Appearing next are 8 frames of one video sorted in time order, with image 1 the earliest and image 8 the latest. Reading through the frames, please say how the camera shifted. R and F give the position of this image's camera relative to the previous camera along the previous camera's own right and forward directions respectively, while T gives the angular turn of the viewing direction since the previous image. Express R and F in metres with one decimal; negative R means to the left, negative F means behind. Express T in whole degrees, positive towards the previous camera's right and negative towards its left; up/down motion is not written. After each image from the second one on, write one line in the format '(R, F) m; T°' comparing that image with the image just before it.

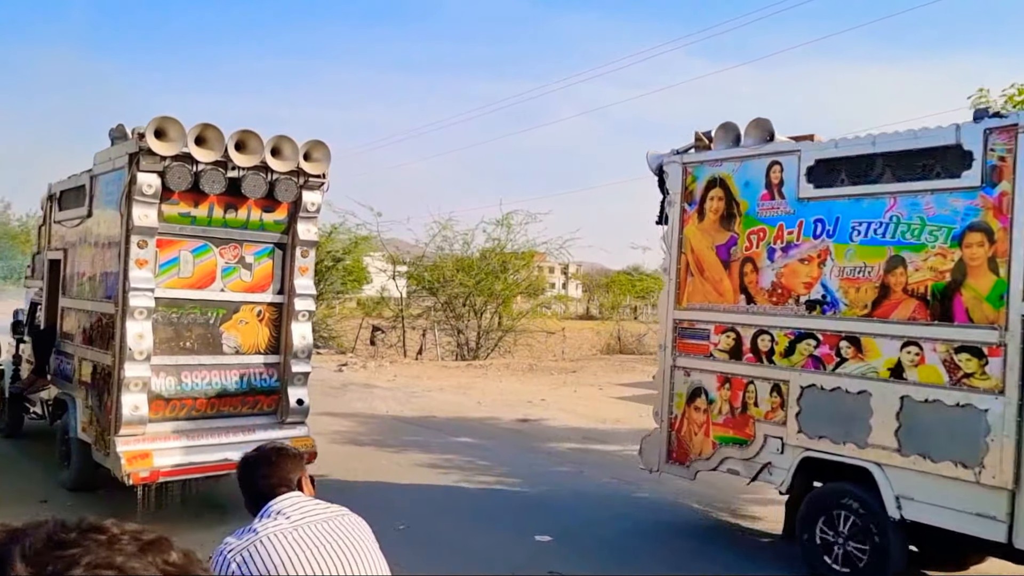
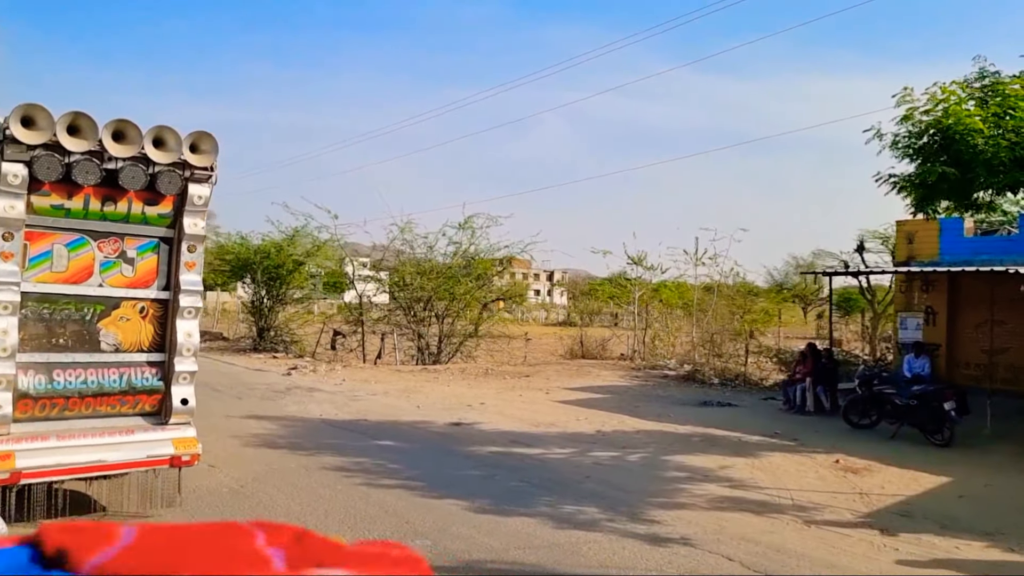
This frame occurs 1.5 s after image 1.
(+0.8, +0.2) m; +1°
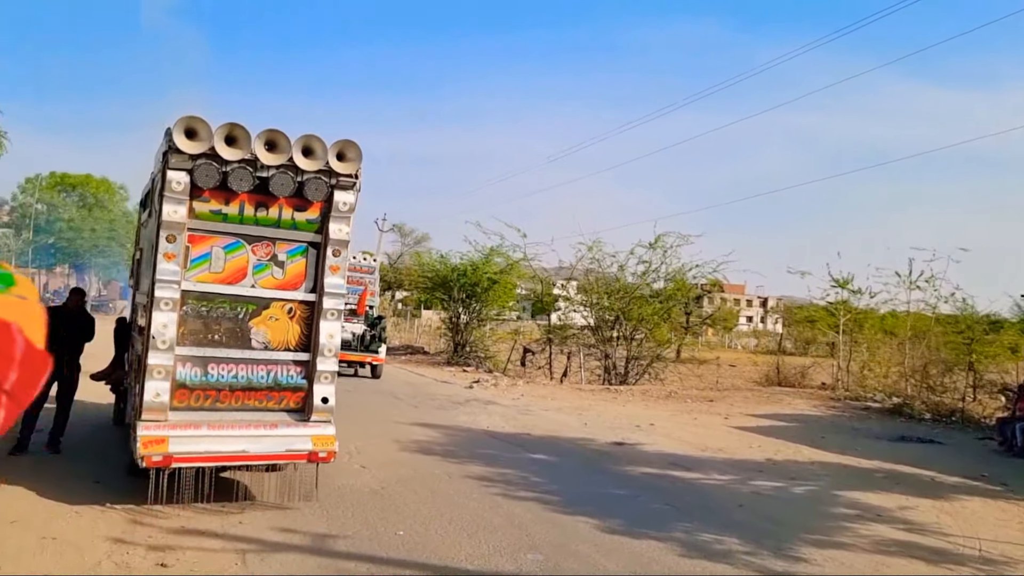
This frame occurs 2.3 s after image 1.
(+0.6, +0.3) m; -14°
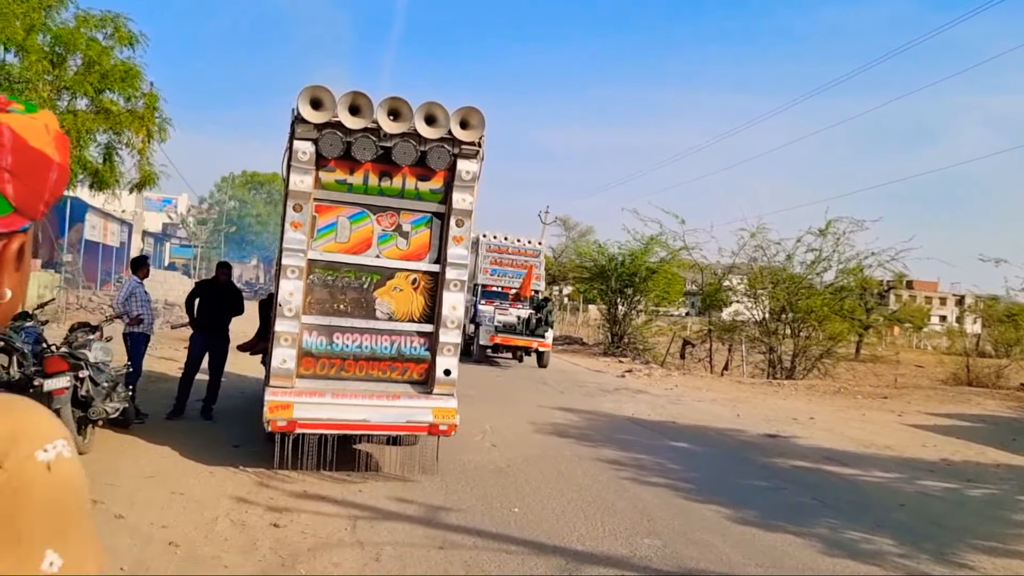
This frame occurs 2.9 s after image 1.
(+0.3, +0.4) m; -11°
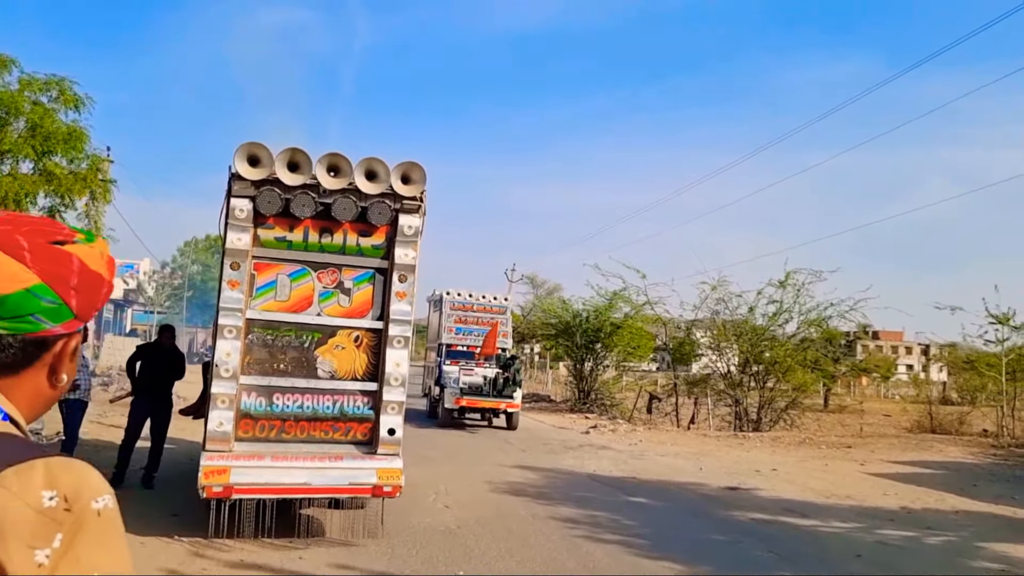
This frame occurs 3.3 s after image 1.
(+0.2, +0.1) m; +2°
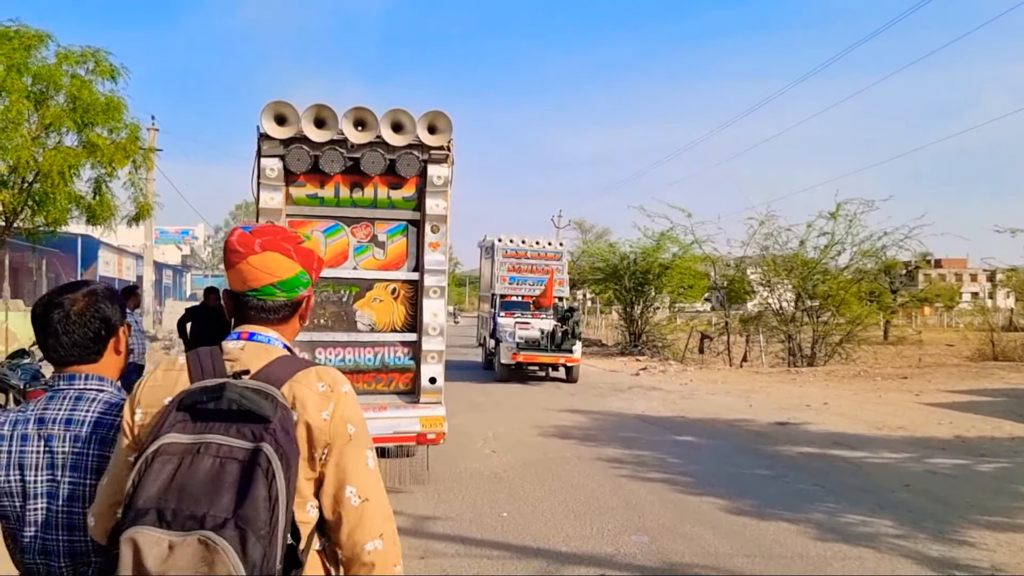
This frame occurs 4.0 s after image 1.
(+0.2, 0.0) m; -4°
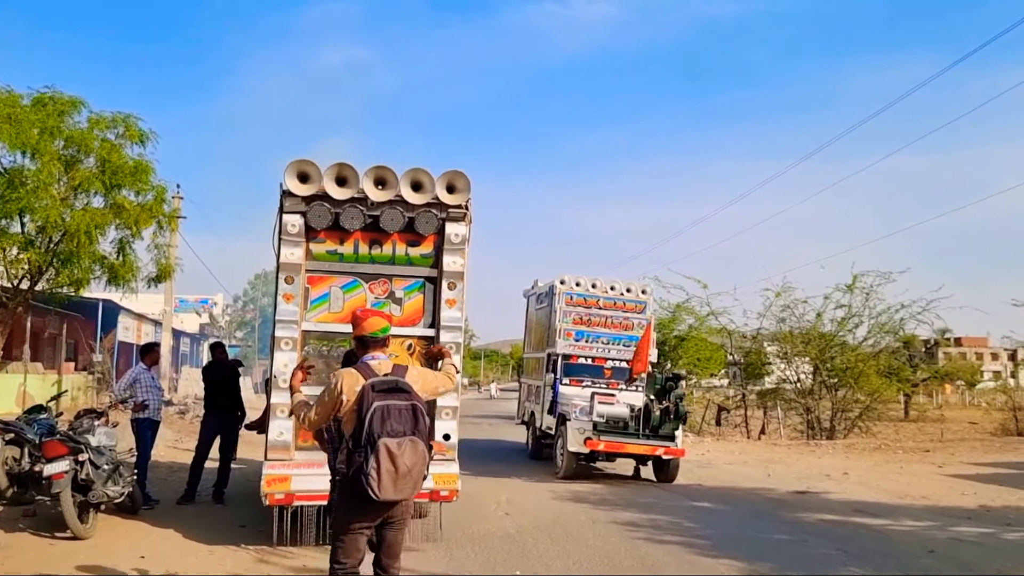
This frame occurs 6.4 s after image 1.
(0.0, 0.0) m; -1°
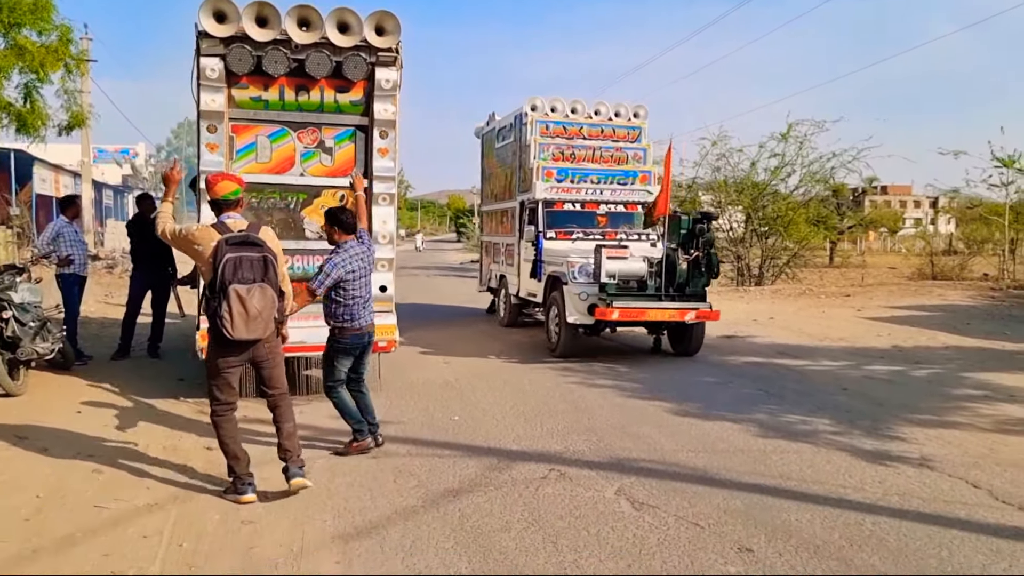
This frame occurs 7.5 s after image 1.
(0.0, +0.1) m; +4°
